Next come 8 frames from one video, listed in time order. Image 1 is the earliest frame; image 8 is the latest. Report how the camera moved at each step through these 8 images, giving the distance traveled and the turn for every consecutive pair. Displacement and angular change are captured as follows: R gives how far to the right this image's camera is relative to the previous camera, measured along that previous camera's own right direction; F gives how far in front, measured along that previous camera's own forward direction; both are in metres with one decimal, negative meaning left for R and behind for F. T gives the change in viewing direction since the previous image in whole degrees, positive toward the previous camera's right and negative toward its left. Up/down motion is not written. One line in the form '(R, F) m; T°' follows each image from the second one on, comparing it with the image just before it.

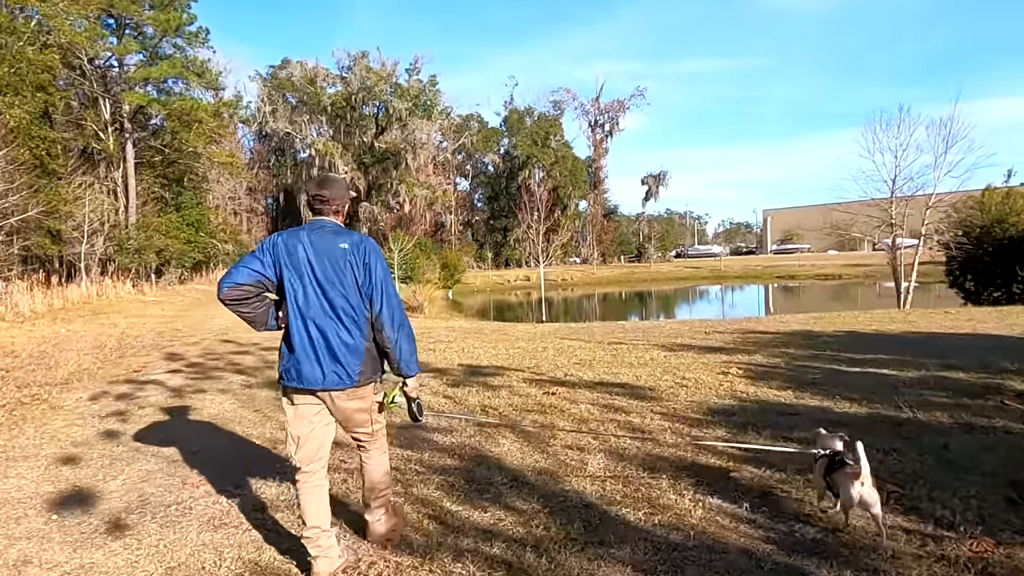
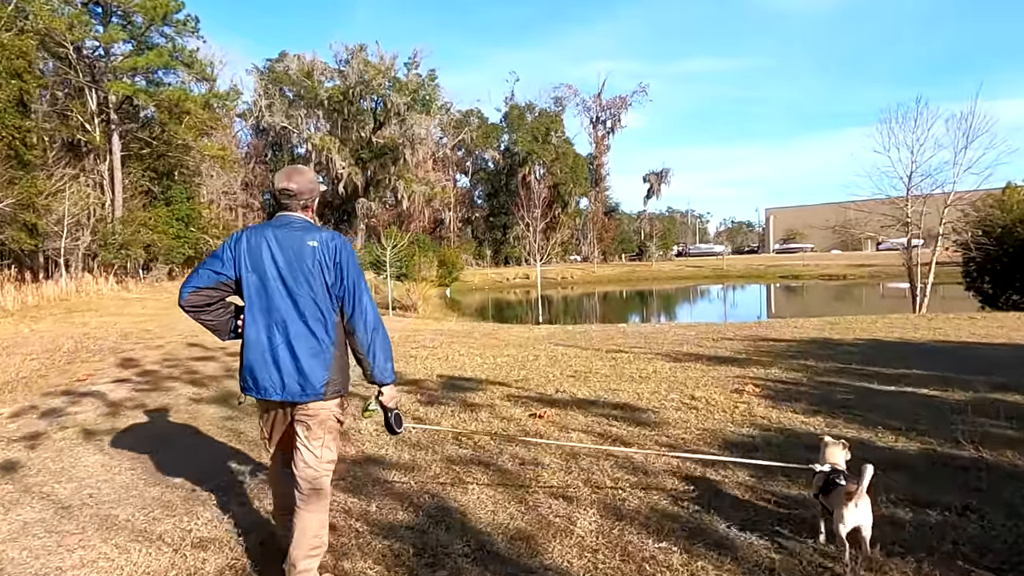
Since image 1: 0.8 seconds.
(+0.1, +0.8) m; 0°
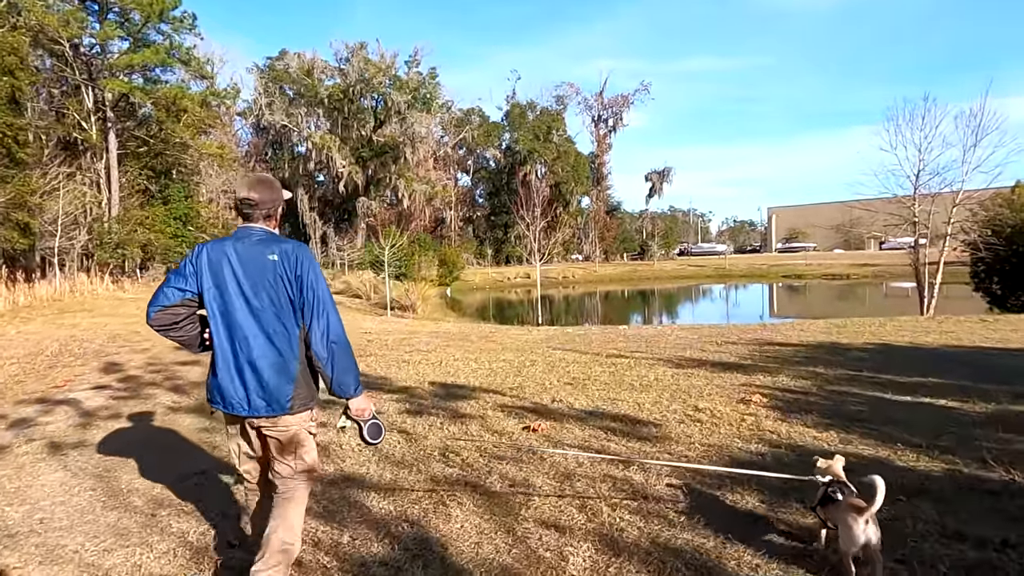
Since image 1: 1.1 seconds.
(+0.1, +0.3) m; 0°
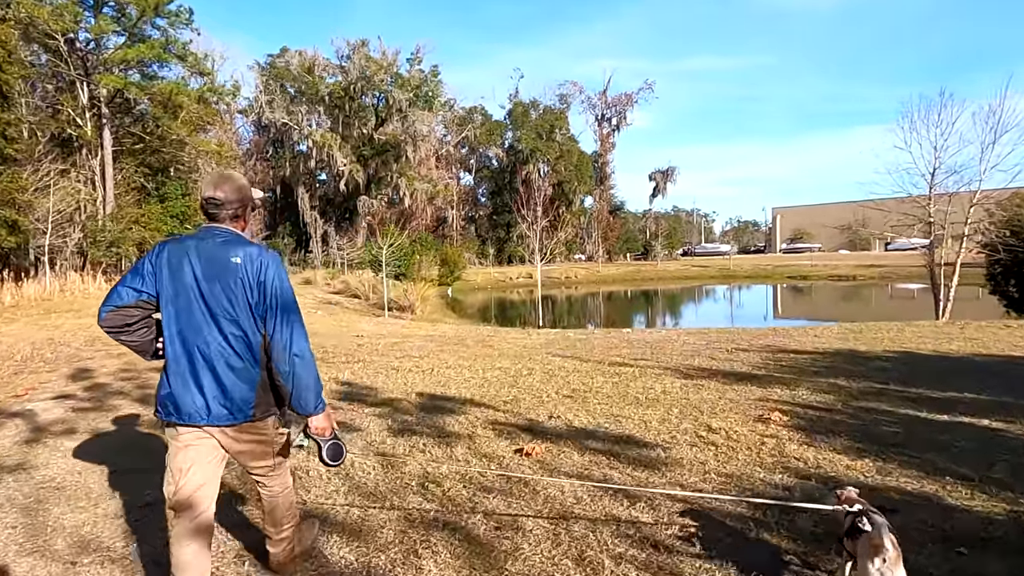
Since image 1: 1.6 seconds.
(+0.1, +0.5) m; 0°
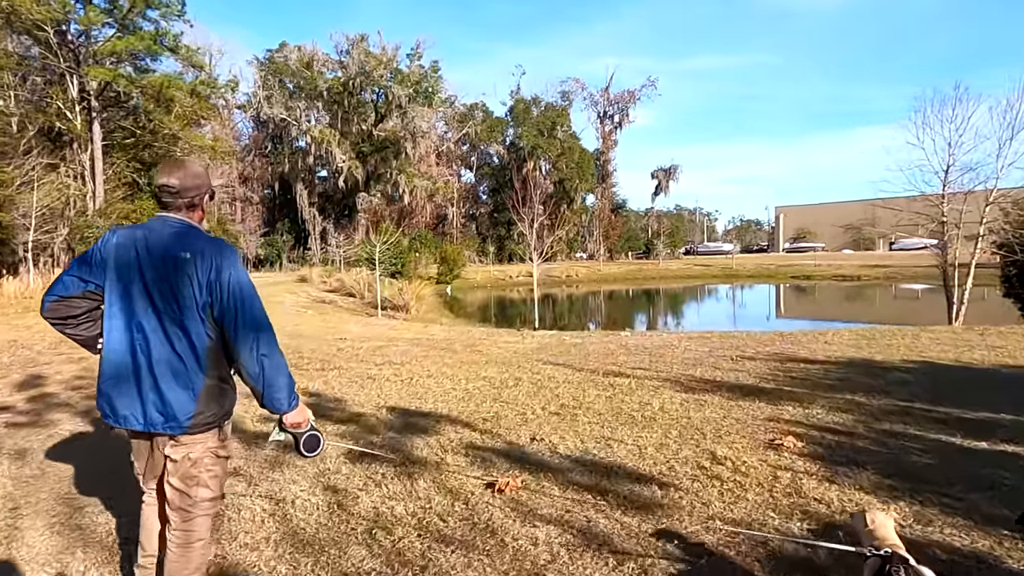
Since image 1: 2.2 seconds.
(+0.2, +0.6) m; 0°
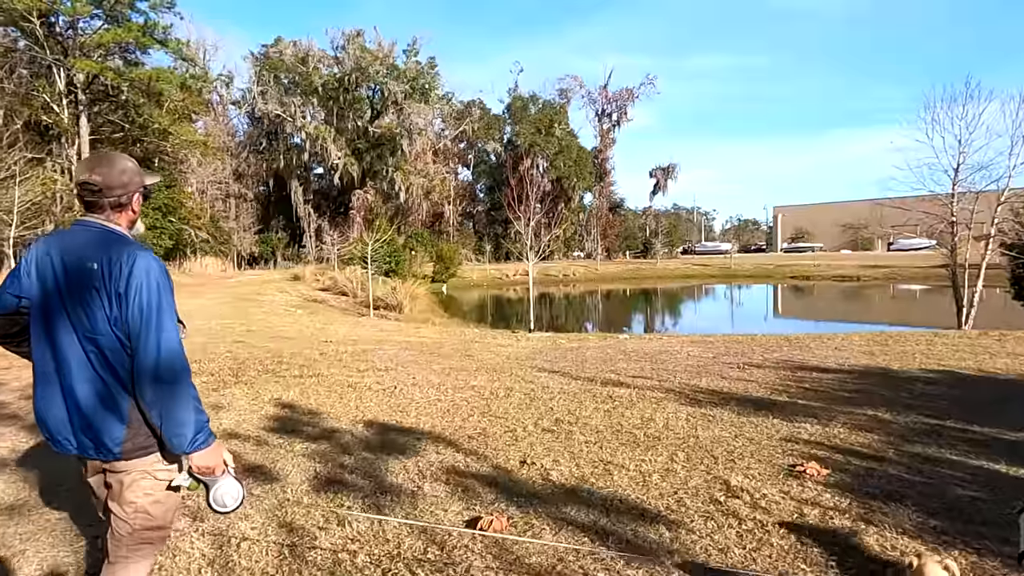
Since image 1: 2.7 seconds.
(+0.1, +0.5) m; 0°
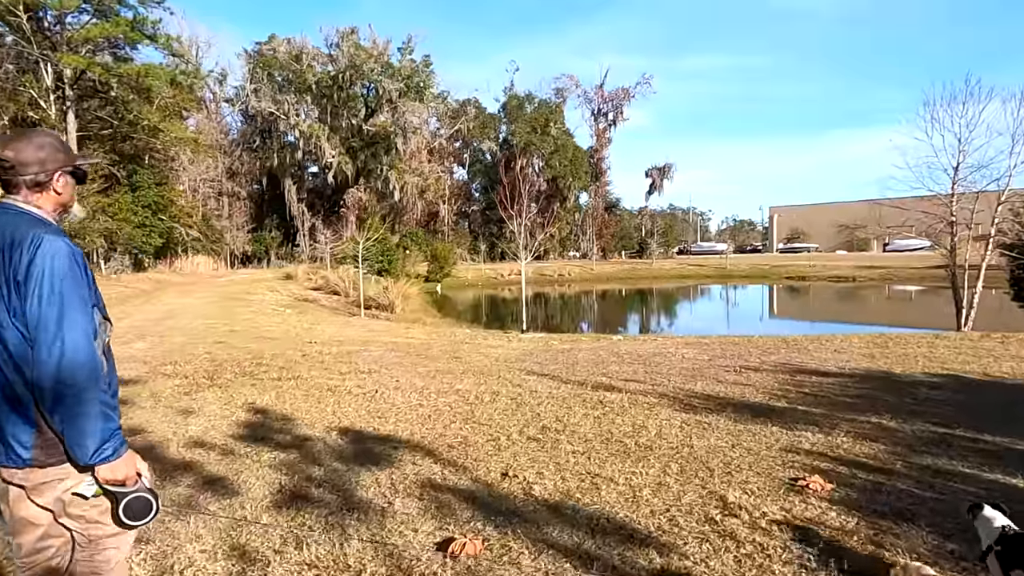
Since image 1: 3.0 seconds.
(+0.1, +0.3) m; 0°
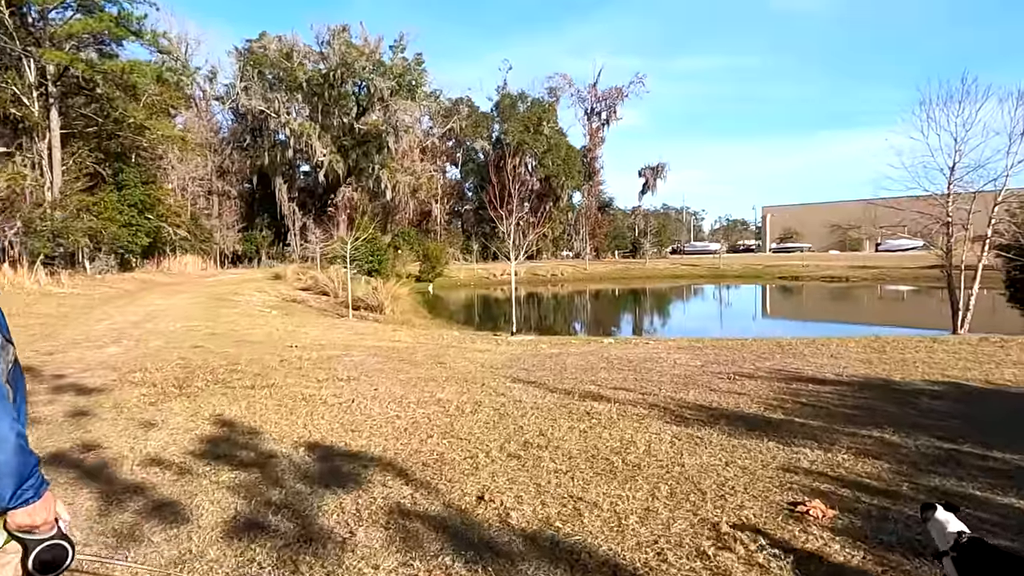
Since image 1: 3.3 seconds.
(+0.1, +0.3) m; +1°
